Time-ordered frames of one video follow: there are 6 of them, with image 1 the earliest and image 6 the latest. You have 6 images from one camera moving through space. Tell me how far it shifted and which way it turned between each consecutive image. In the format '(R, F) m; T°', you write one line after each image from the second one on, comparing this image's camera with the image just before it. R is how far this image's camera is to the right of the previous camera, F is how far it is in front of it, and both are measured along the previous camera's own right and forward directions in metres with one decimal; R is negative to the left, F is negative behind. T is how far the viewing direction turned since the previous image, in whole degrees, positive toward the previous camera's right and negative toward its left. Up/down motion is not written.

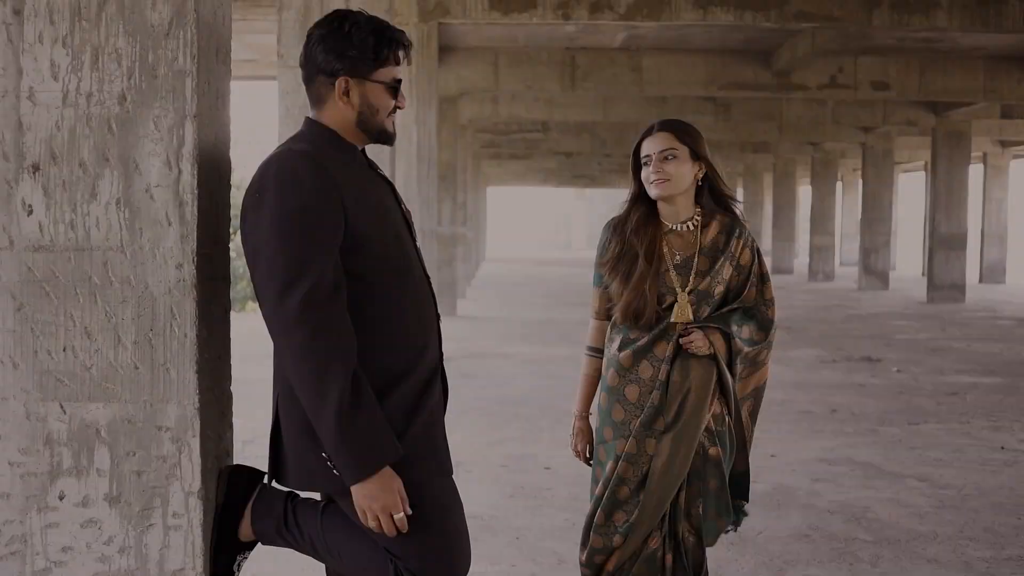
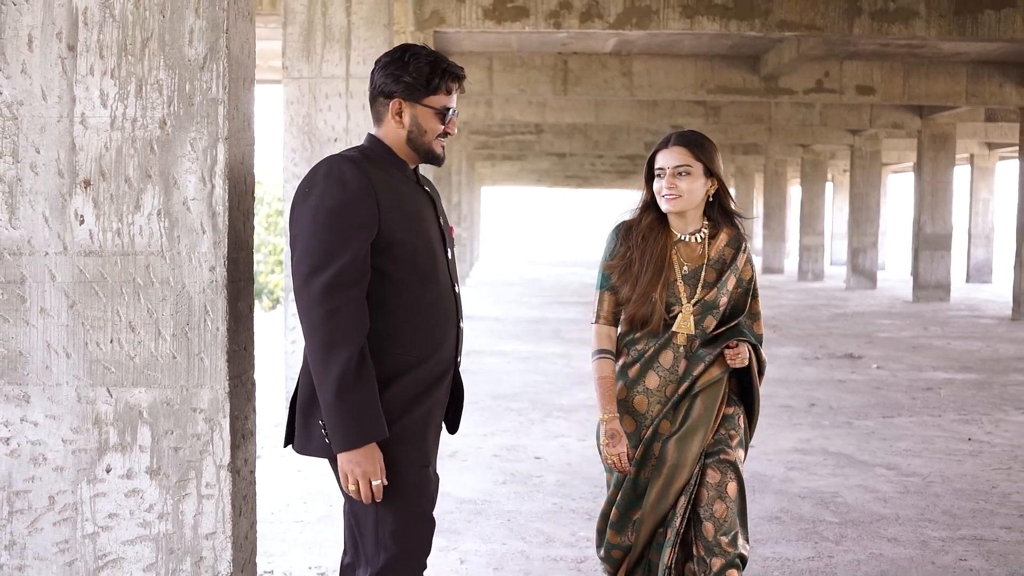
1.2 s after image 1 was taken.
(0.0, -0.3) m; 0°
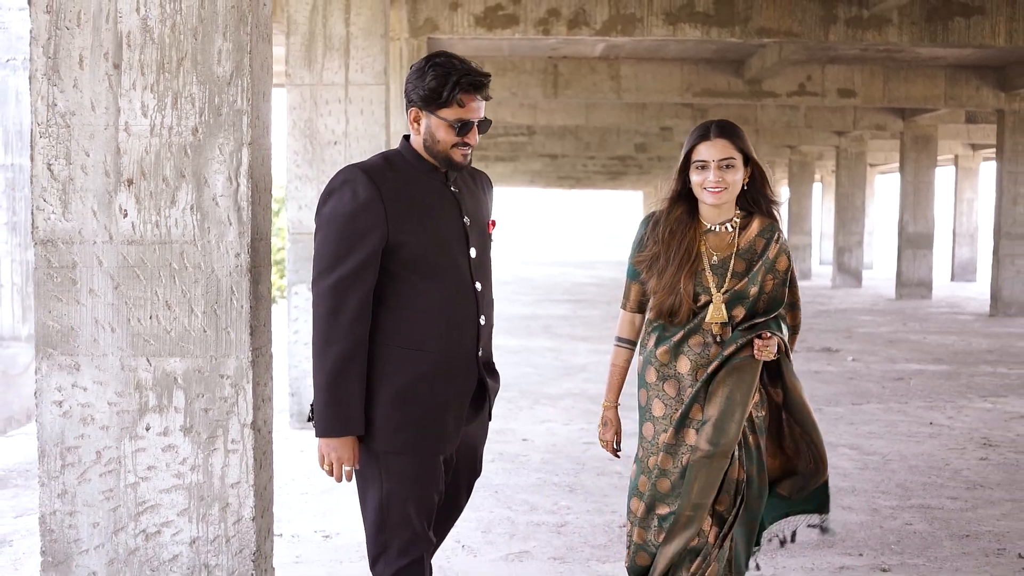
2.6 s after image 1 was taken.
(0.0, -0.4) m; 0°
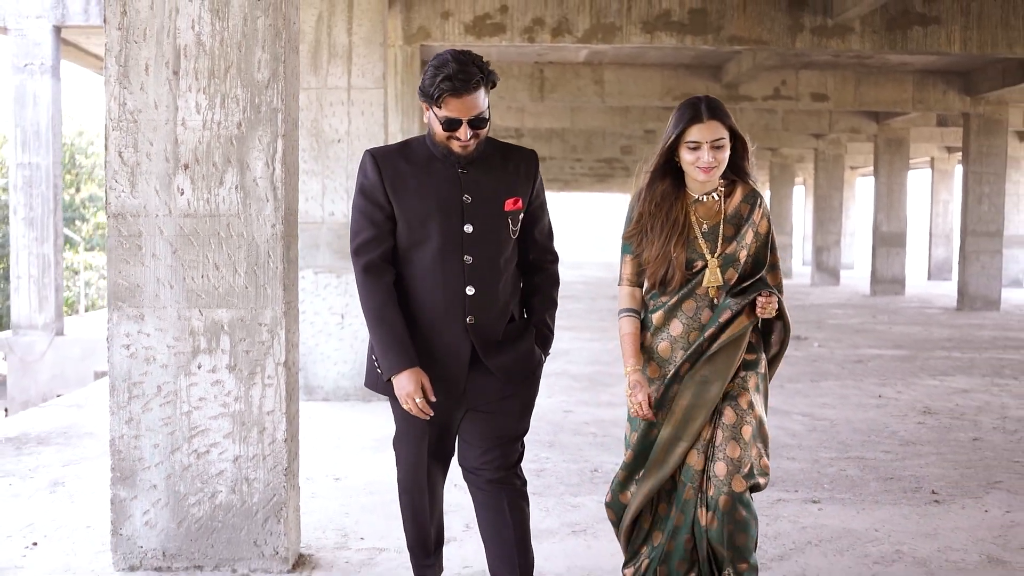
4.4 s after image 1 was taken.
(0.0, -0.7) m; +1°
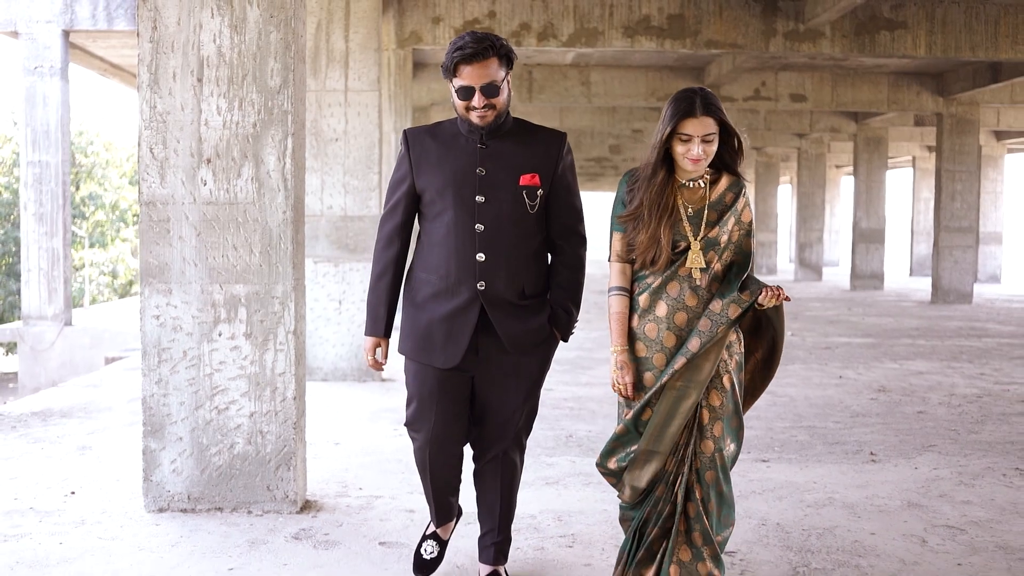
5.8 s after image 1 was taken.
(+0.1, -0.6) m; 0°
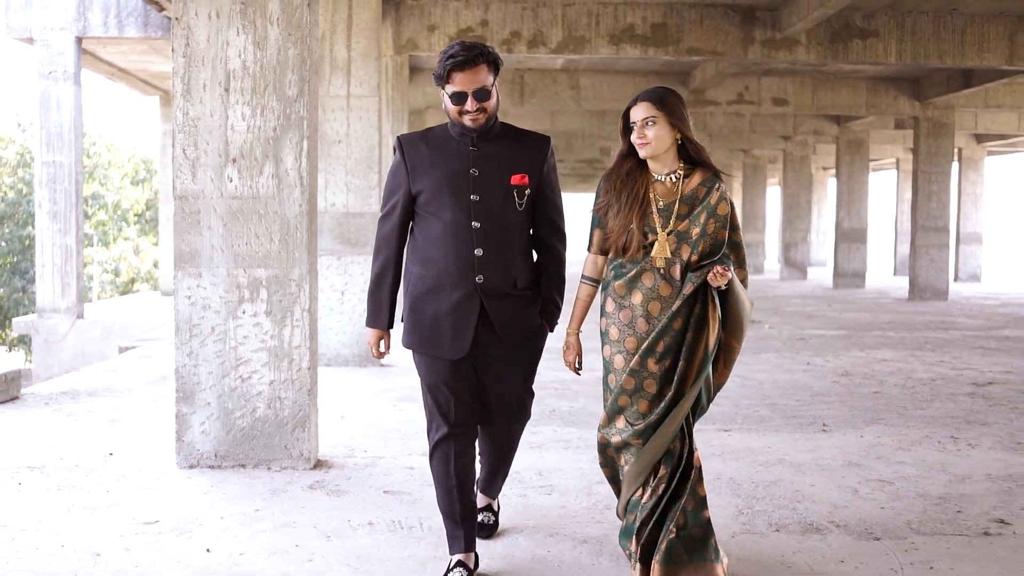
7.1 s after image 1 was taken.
(0.0, -0.6) m; 0°
